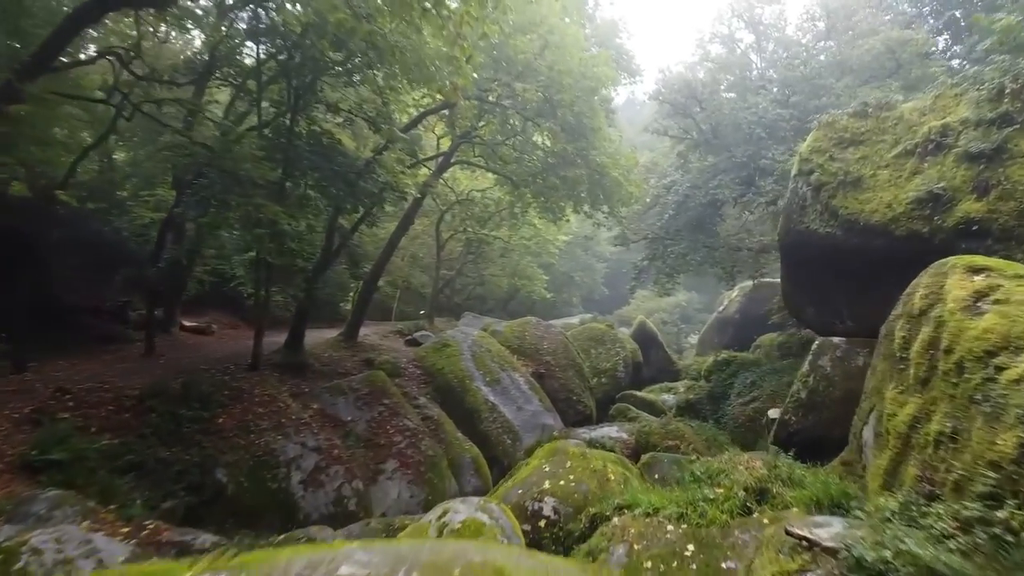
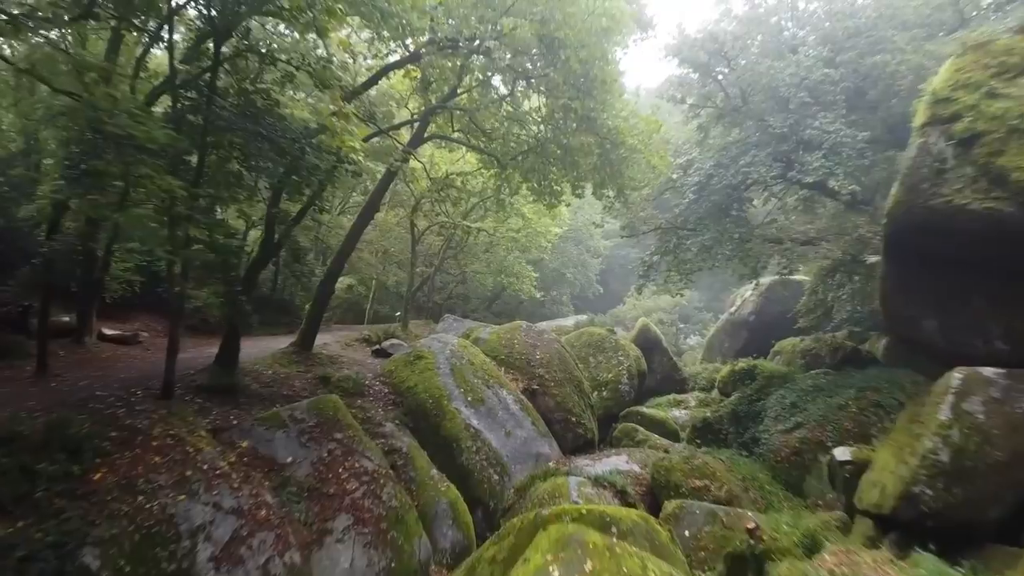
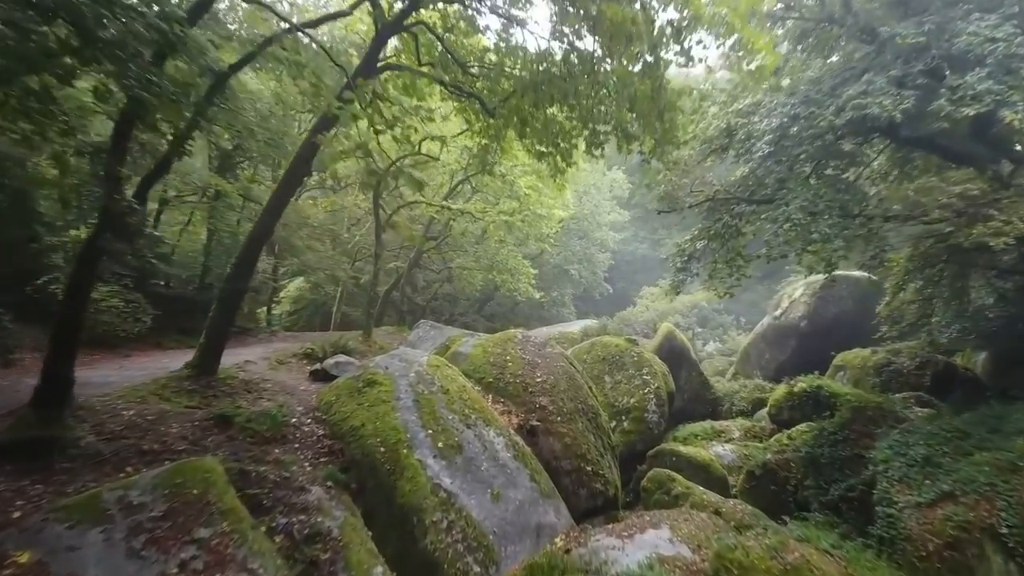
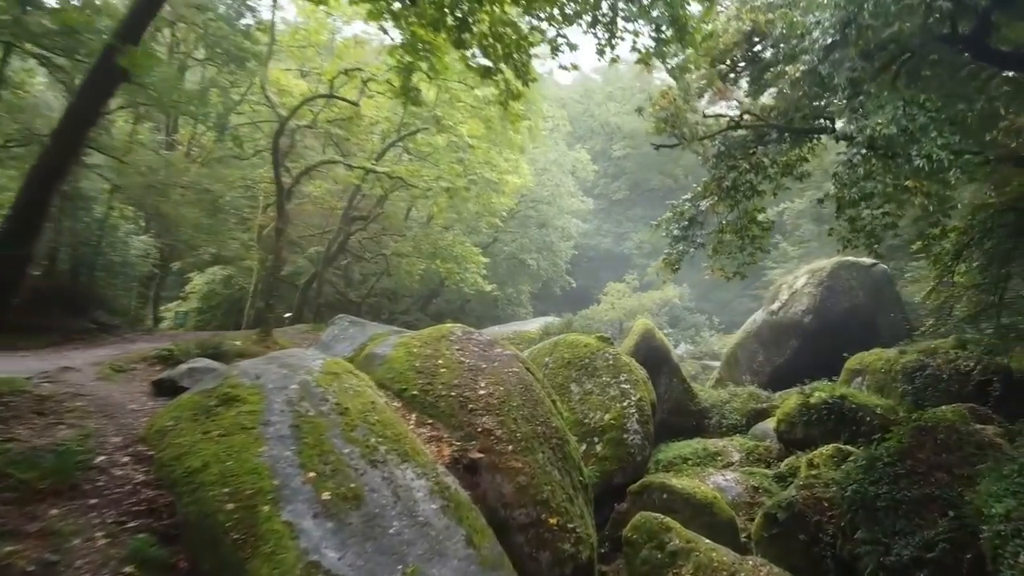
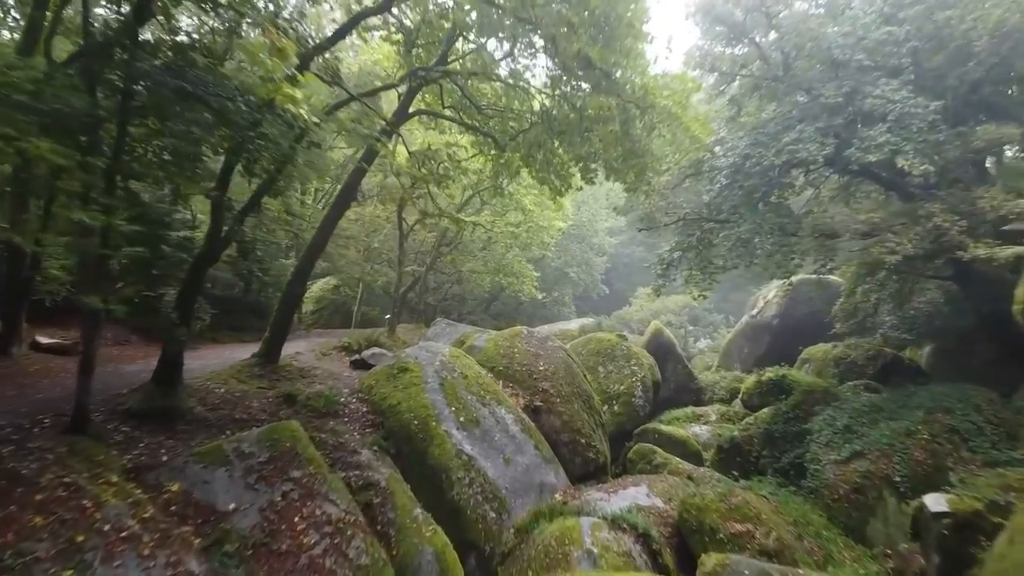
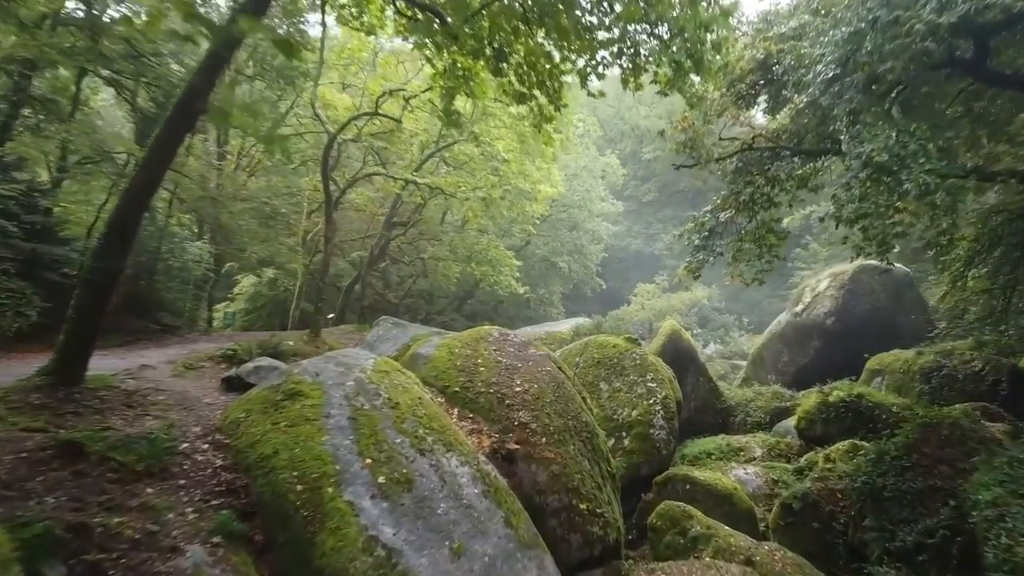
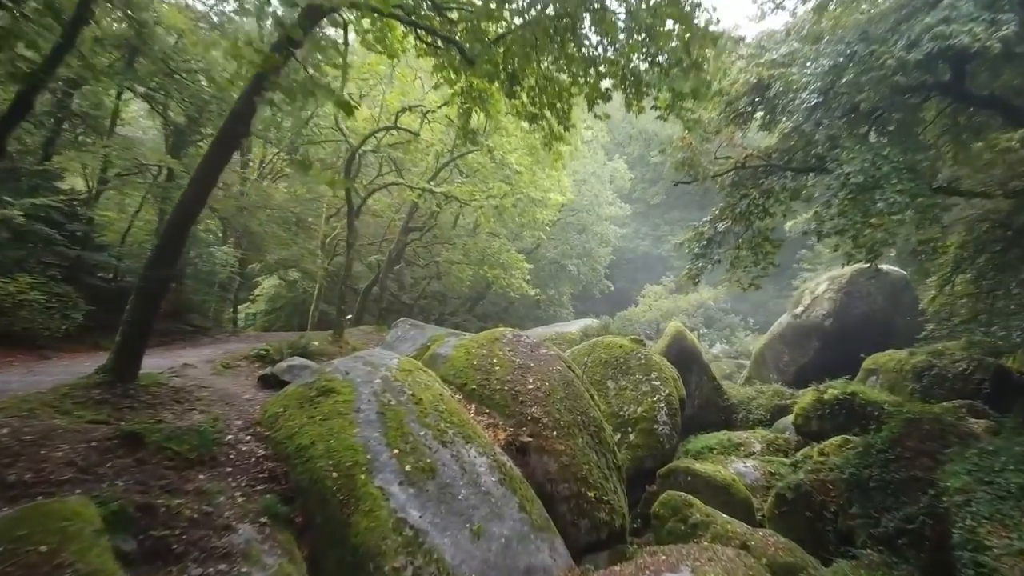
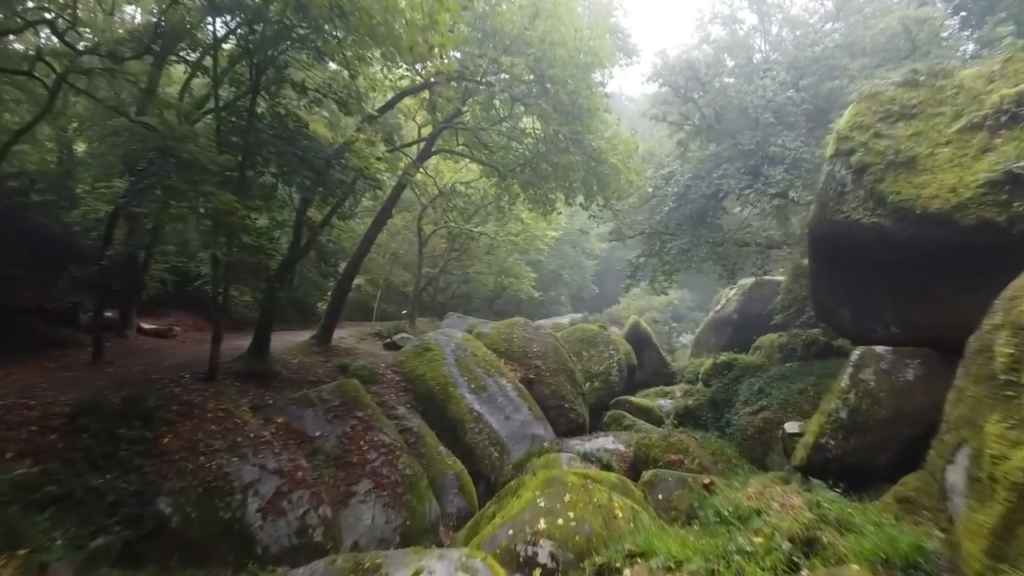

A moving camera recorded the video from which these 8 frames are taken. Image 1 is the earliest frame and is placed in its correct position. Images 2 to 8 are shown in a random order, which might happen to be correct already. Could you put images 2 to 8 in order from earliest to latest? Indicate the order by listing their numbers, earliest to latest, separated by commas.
8, 2, 5, 3, 7, 6, 4
